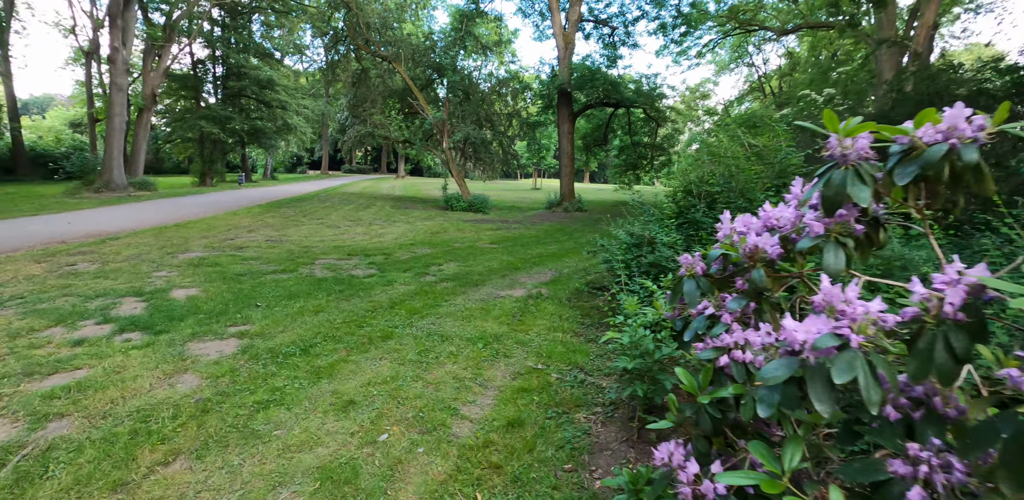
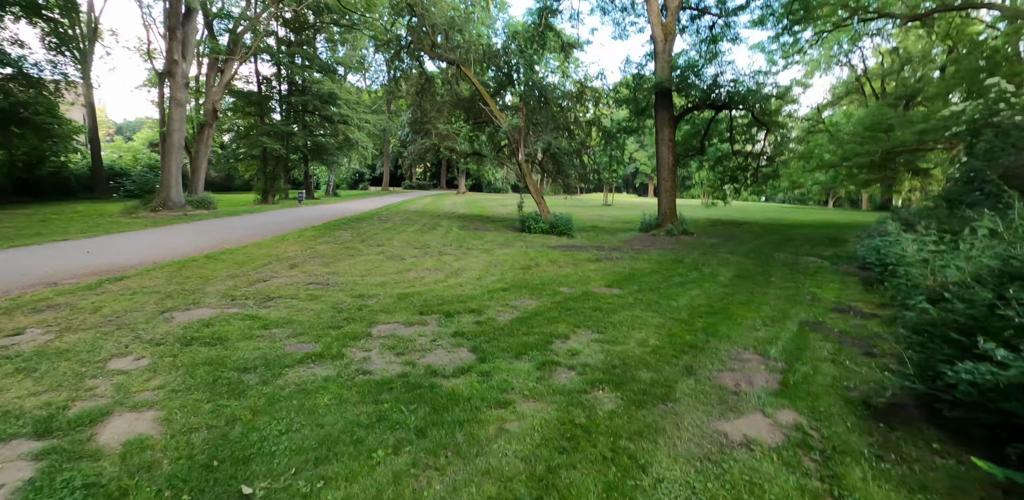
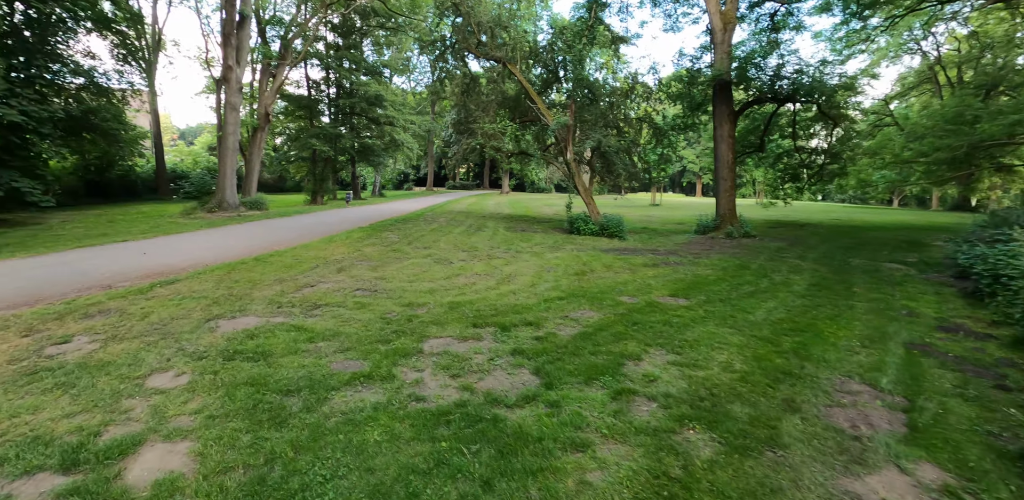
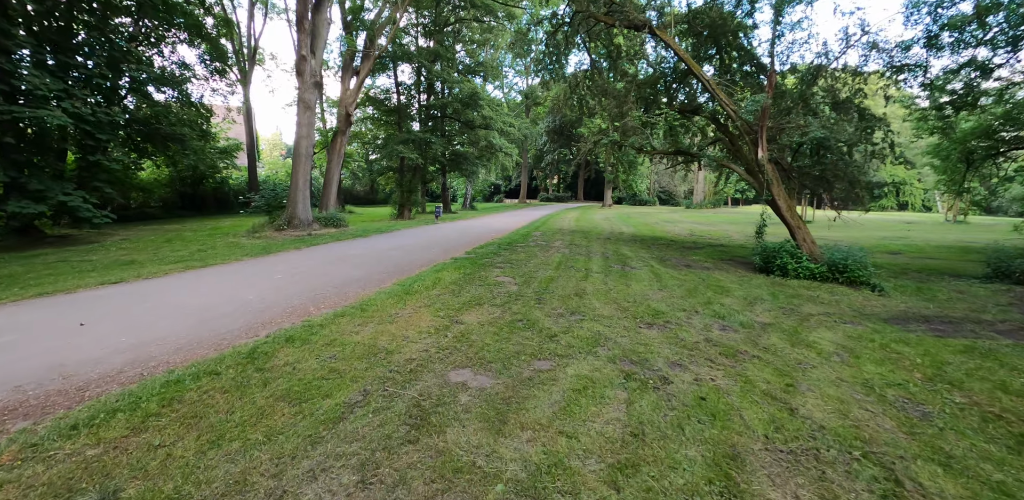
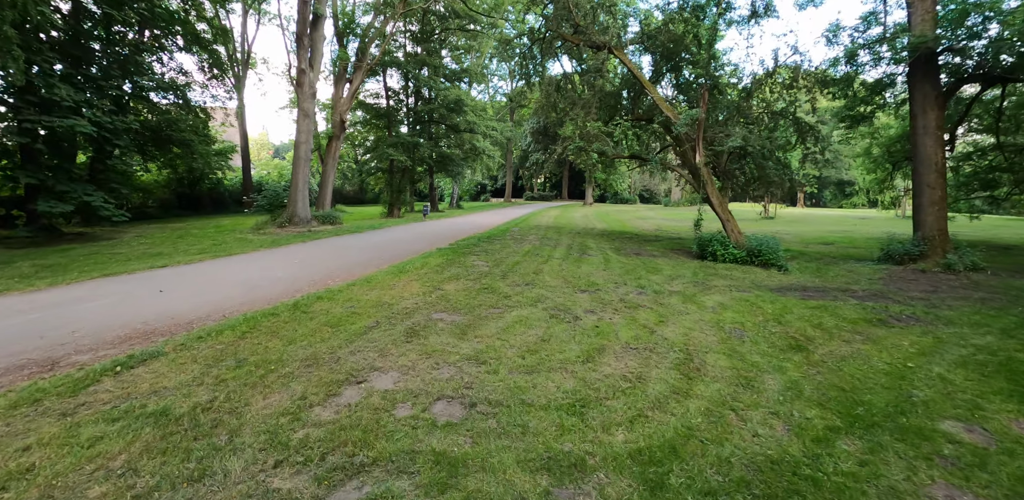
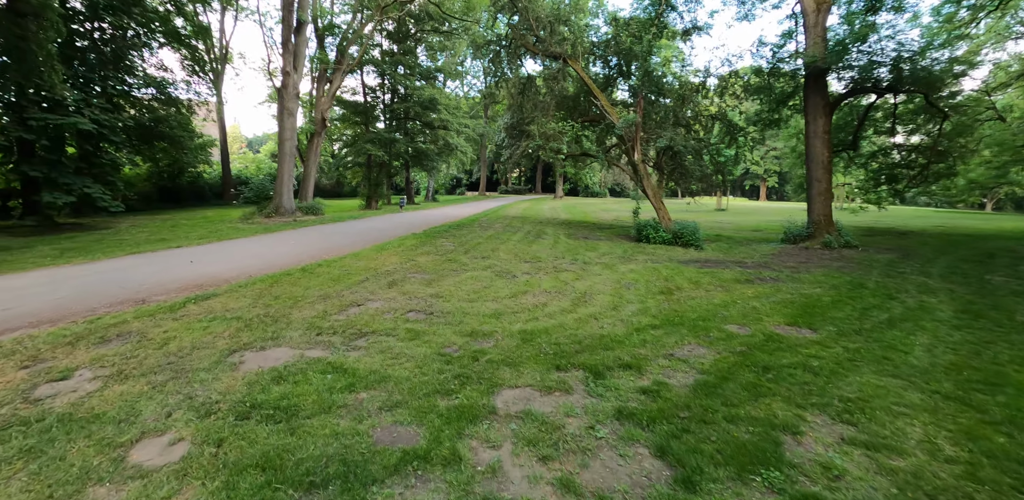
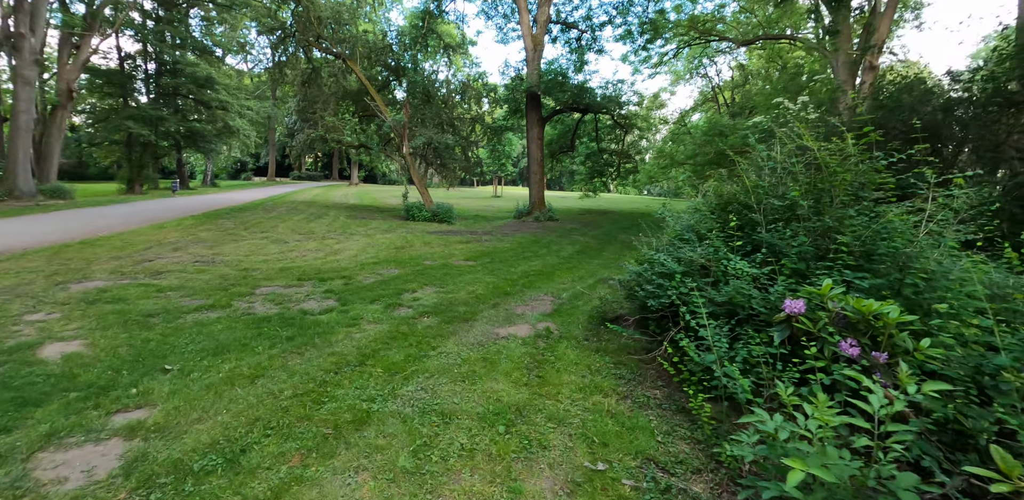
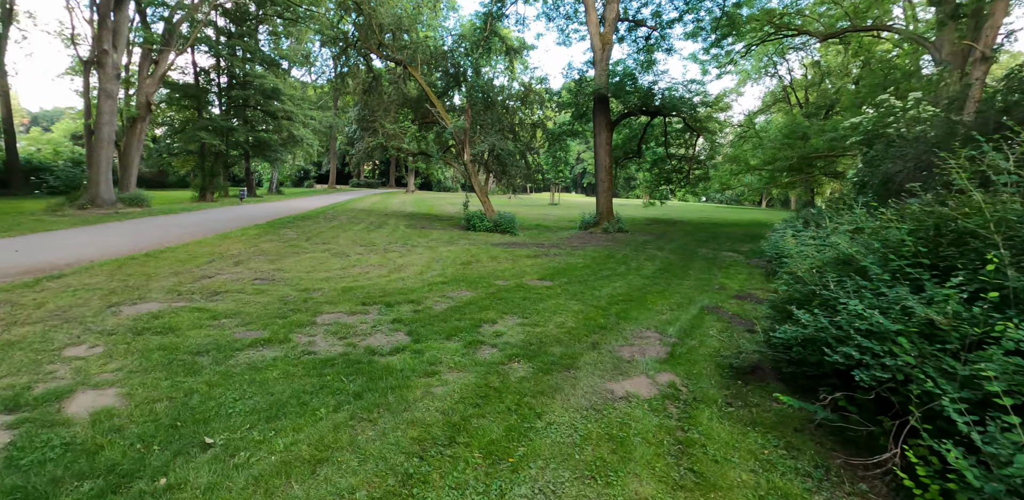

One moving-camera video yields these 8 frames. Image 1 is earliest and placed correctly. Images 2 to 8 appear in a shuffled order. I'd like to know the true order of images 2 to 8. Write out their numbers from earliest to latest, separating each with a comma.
7, 8, 2, 3, 6, 5, 4
